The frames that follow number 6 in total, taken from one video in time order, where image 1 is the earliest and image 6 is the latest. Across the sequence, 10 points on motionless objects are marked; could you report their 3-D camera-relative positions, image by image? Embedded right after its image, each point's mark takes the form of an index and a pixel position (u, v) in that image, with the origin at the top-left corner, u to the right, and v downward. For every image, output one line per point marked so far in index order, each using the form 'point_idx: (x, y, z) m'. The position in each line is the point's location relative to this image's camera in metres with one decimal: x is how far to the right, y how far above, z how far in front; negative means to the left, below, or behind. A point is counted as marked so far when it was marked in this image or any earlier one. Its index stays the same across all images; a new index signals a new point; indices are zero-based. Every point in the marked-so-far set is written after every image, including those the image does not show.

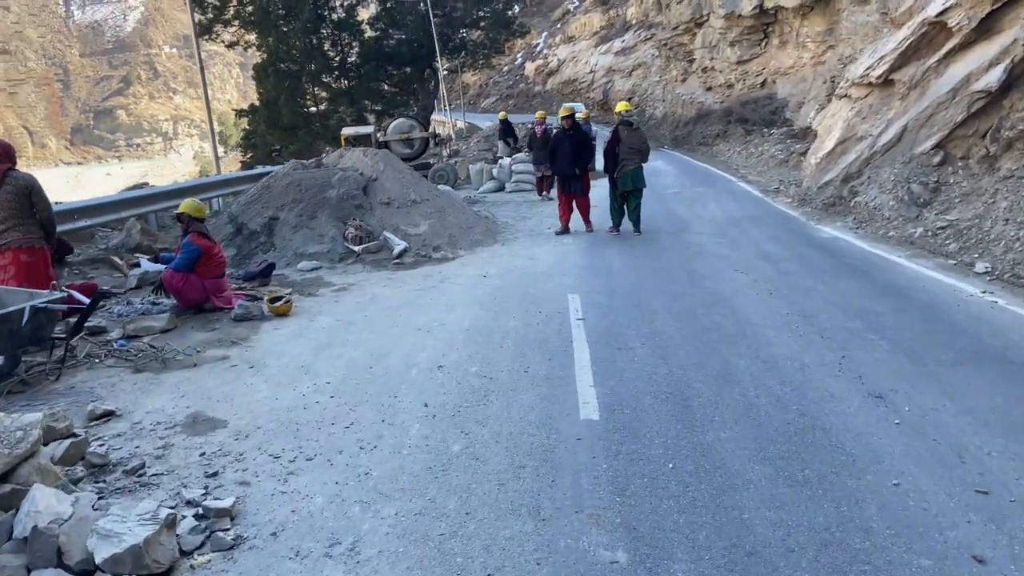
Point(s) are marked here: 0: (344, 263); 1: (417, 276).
0: (-2.2, +0.3, +9.7) m
1: (-1.1, +0.2, +9.0) m
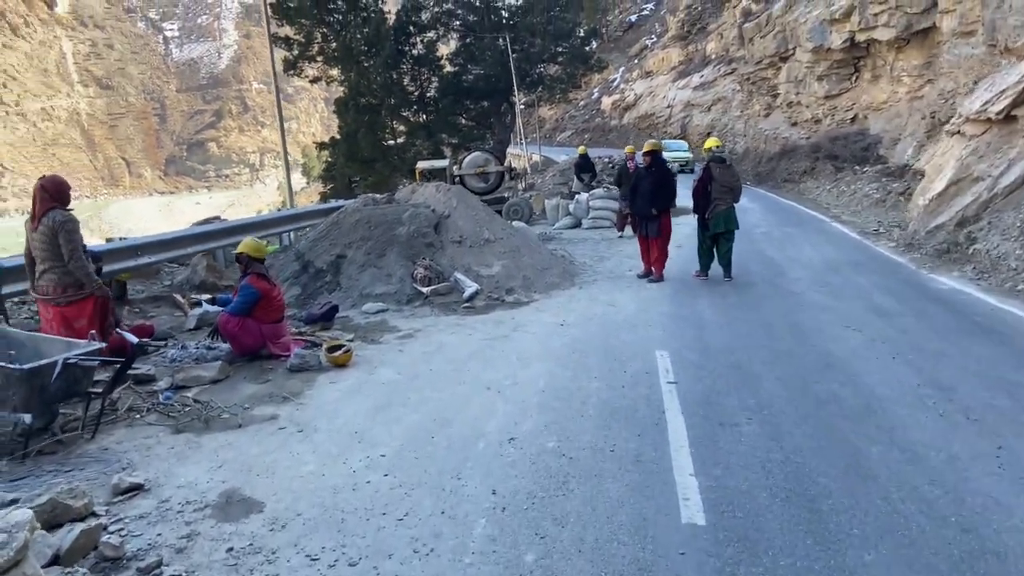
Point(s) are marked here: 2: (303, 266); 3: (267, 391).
0: (-1.2, -0.2, +9.1) m
1: (-0.3, -0.4, +8.4) m
2: (-2.8, +0.3, +10.2) m
3: (-2.0, -0.8, +6.0) m
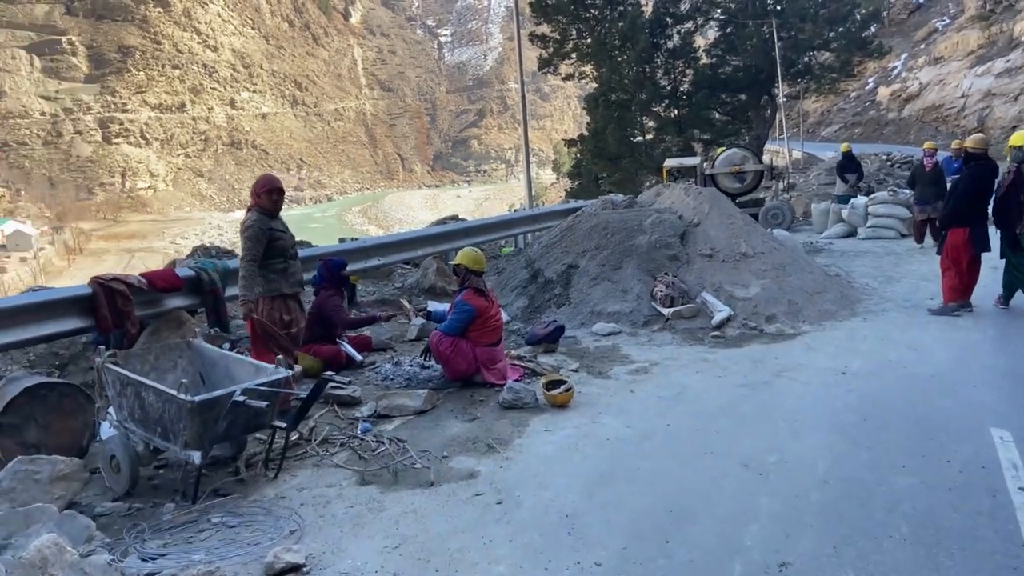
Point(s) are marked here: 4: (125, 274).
0: (+1.4, -0.4, +7.8) m
1: (+2.1, -0.6, +6.8) m
2: (+0.2, +0.2, +9.3) m
3: (-0.3, -1.0, +5.1) m
4: (-2.9, +0.1, +5.8) m
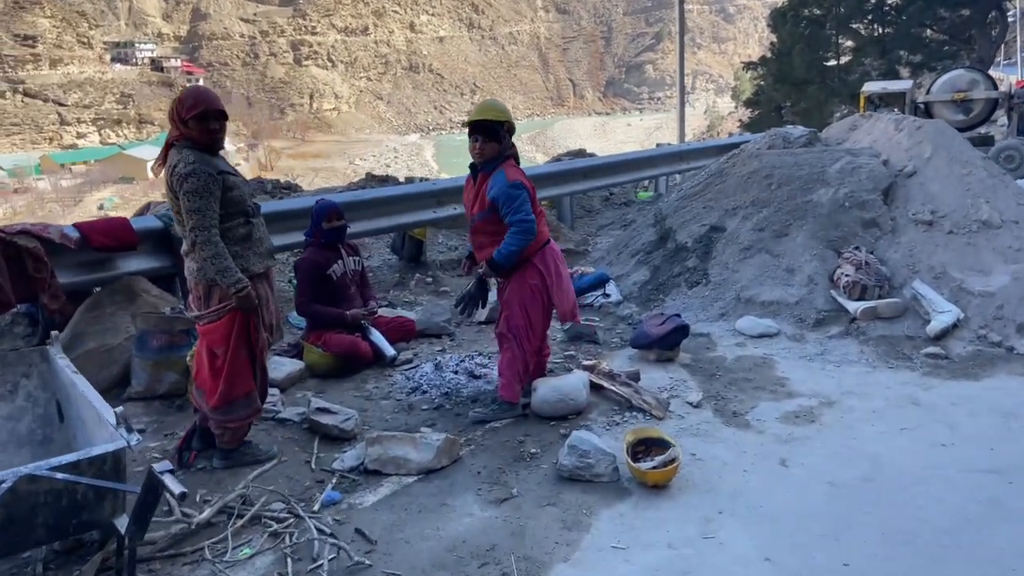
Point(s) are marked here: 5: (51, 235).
0: (+2.2, -0.3, +5.2) m
1: (+2.6, -0.6, +4.1) m
2: (+1.4, +0.5, +6.8) m
3: (-0.1, -1.0, +3.0) m
4: (-2.5, +0.3, +4.1) m
5: (-2.5, +0.3, +4.1) m
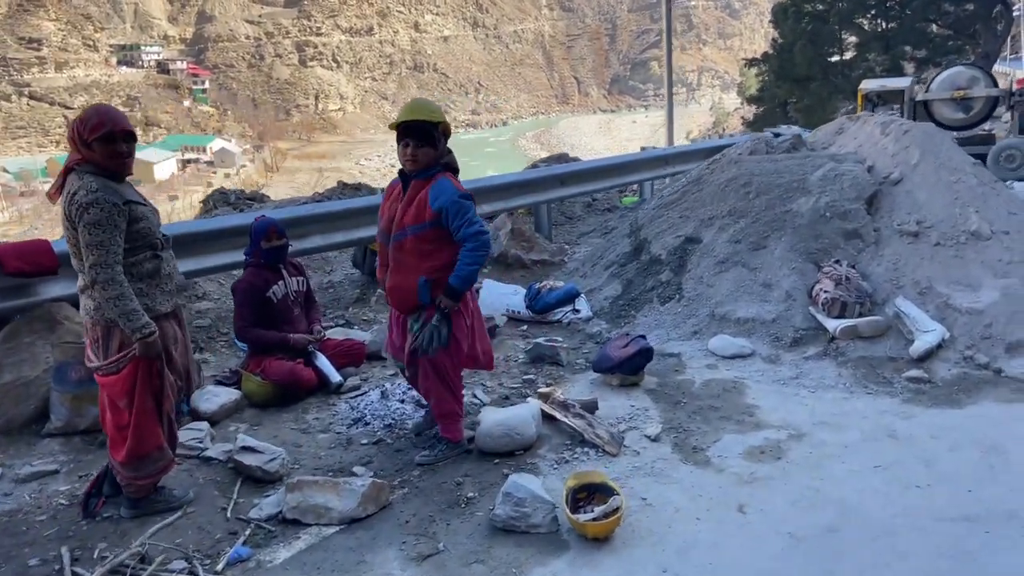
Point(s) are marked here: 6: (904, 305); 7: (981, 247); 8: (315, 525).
0: (+1.9, -0.4, +4.9) m
1: (+2.3, -0.8, +3.8) m
2: (+1.1, +0.4, +6.5) m
3: (-0.4, -1.1, +2.7) m
4: (-2.8, +0.2, +3.8) m
5: (-2.8, +0.1, +3.8) m
6: (+2.6, -0.1, +5.0) m
7: (+3.3, +0.3, +5.2) m
8: (-0.8, -1.0, +3.2) m
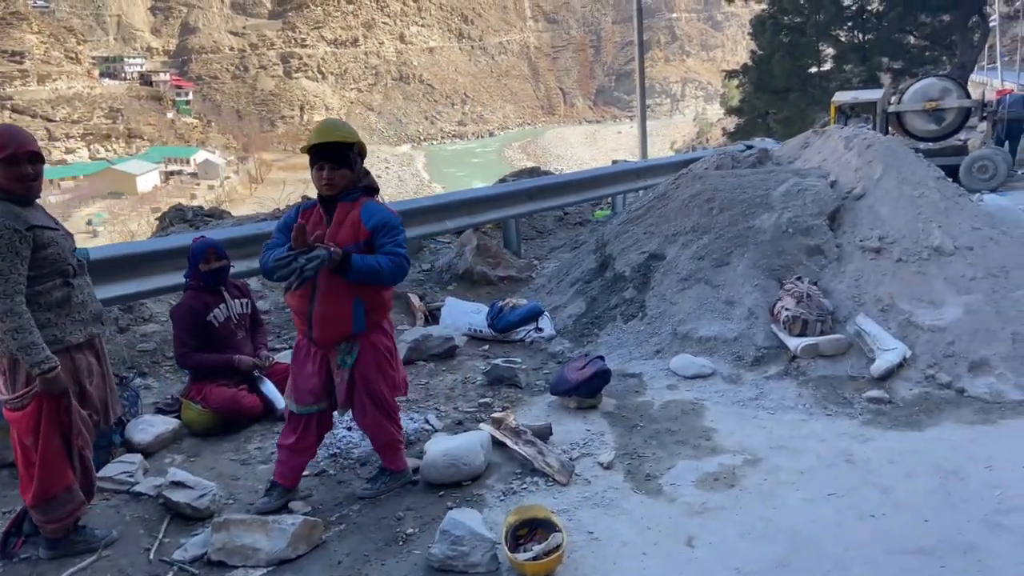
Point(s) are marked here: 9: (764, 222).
0: (+1.6, -0.5, +4.8) m
1: (+2.0, -0.9, +3.7) m
2: (+0.8, +0.2, +6.4) m
3: (-0.6, -1.2, +2.6) m
4: (-3.1, 0.0, +3.7) m
5: (-3.0, 0.0, +3.6) m
6: (+2.3, -0.2, +4.9) m
7: (+3.0, +0.2, +5.2) m
8: (-1.1, -1.1, +3.0) m
9: (+1.9, +0.5, +5.8) m
